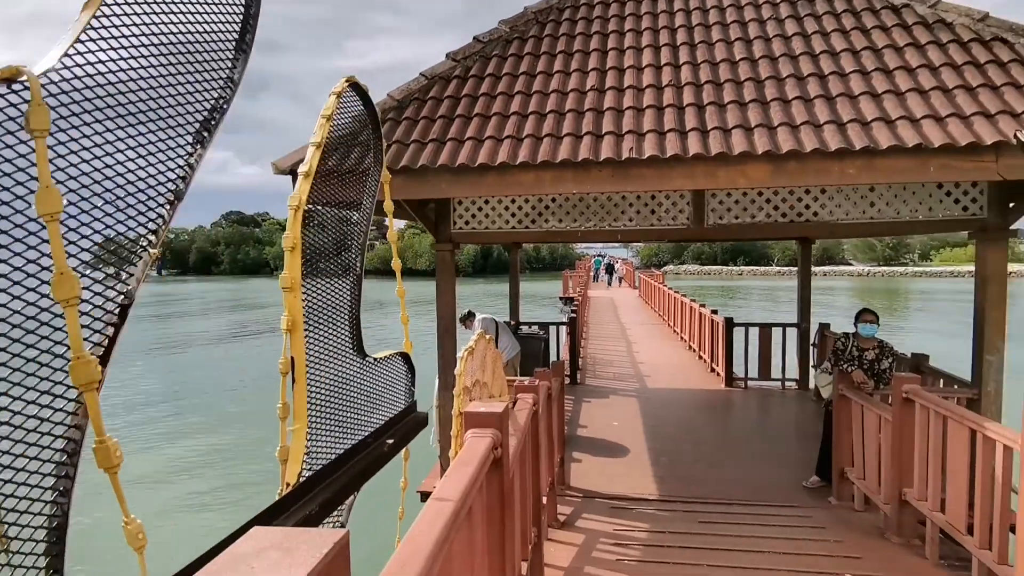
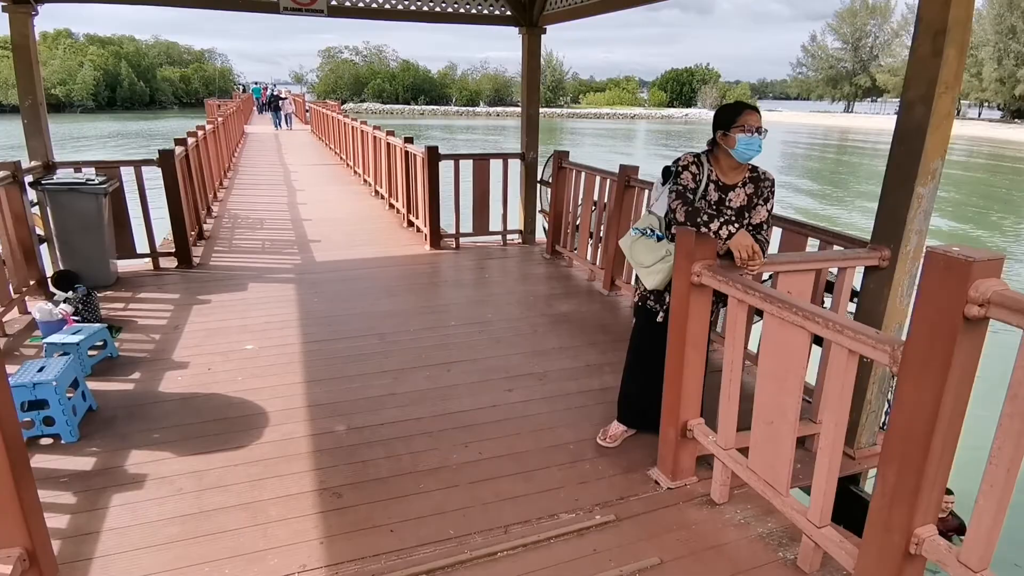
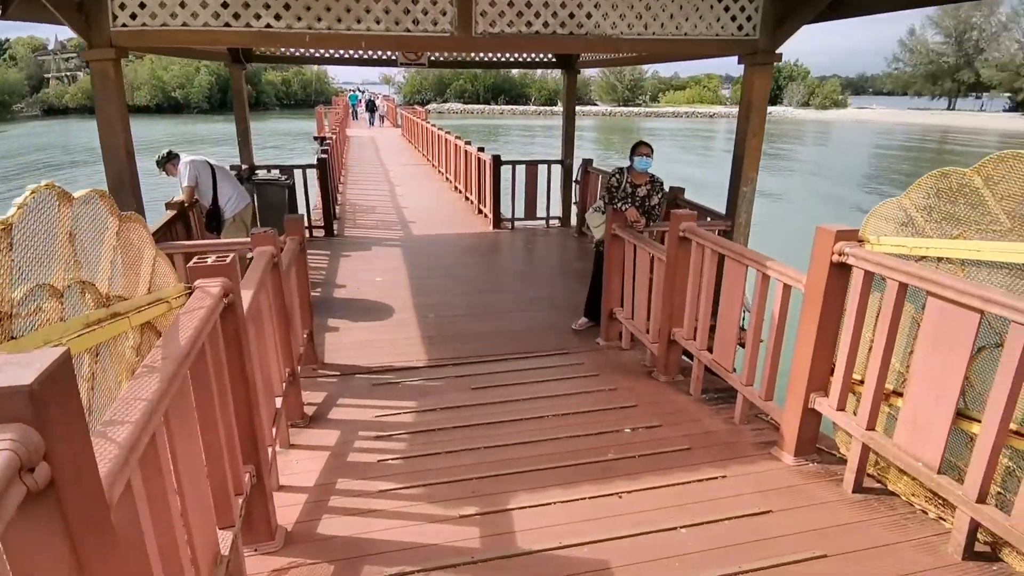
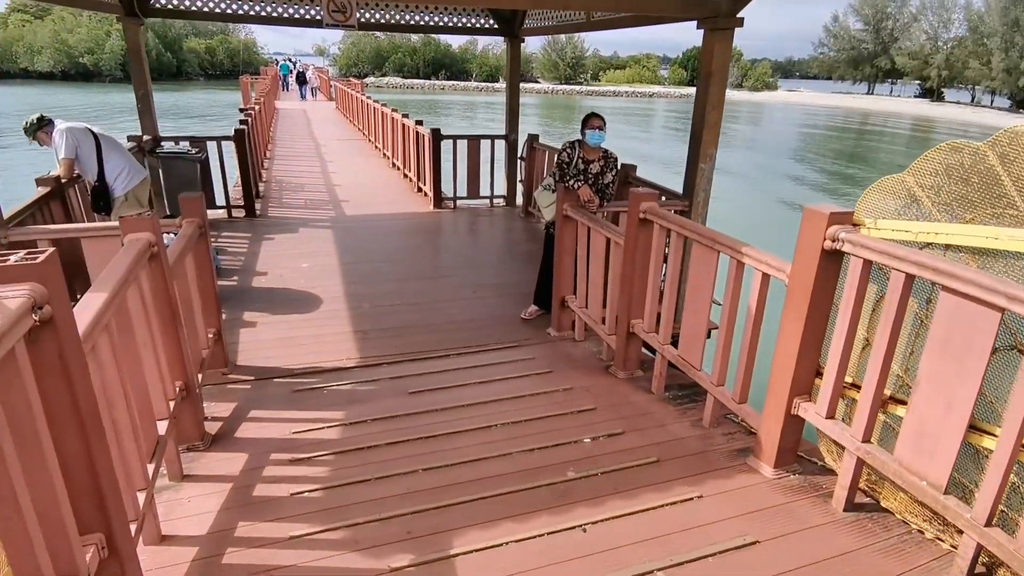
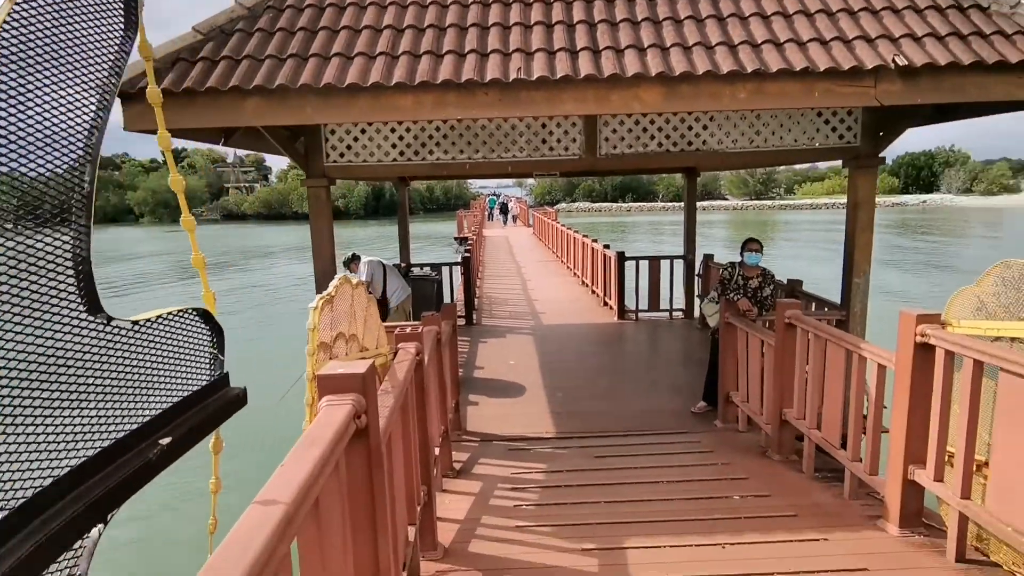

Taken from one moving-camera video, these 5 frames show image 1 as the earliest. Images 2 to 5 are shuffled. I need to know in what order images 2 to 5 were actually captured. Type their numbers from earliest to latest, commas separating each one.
5, 3, 4, 2
